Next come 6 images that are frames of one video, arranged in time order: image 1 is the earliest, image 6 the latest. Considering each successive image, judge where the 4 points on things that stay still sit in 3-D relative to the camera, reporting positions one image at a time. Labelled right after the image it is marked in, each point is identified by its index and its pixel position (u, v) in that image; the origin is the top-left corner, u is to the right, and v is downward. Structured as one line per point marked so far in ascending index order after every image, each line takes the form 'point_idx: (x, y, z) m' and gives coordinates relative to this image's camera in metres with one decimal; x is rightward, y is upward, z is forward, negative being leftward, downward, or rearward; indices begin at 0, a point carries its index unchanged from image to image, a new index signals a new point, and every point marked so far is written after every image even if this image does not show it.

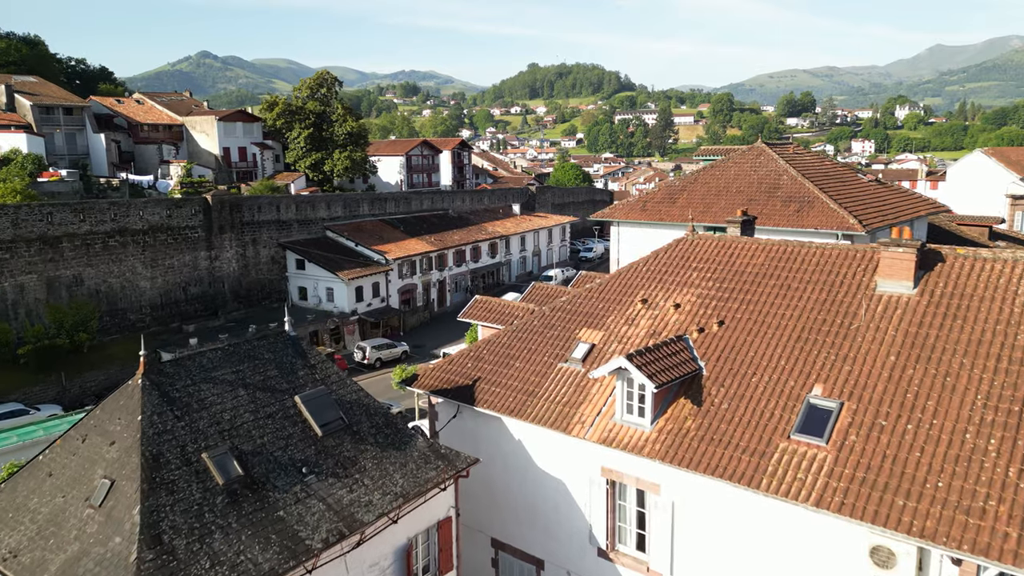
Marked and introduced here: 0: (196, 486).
0: (-4.8, -3.0, +9.0) m
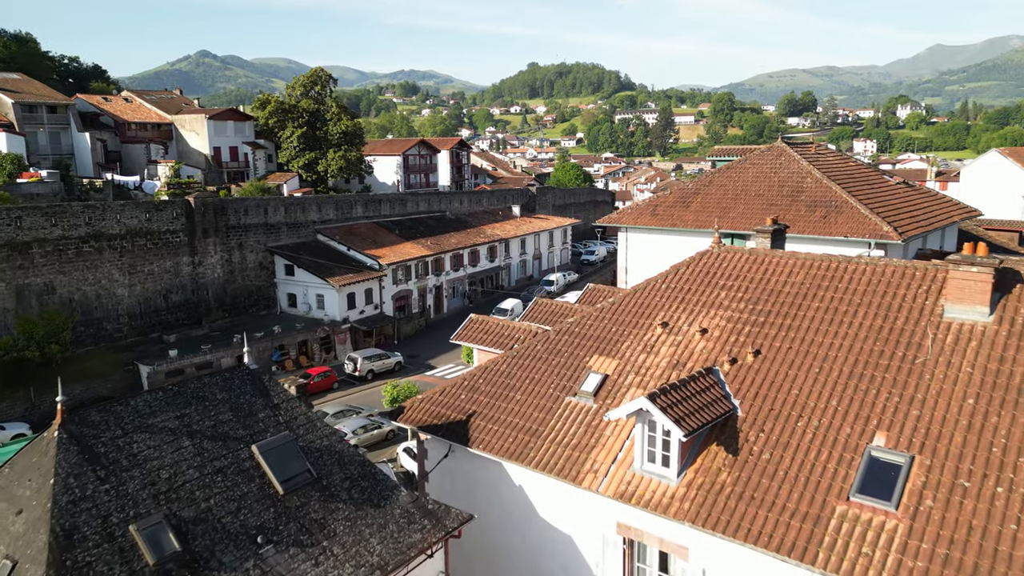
0: (-4.8, -3.4, +7.3) m
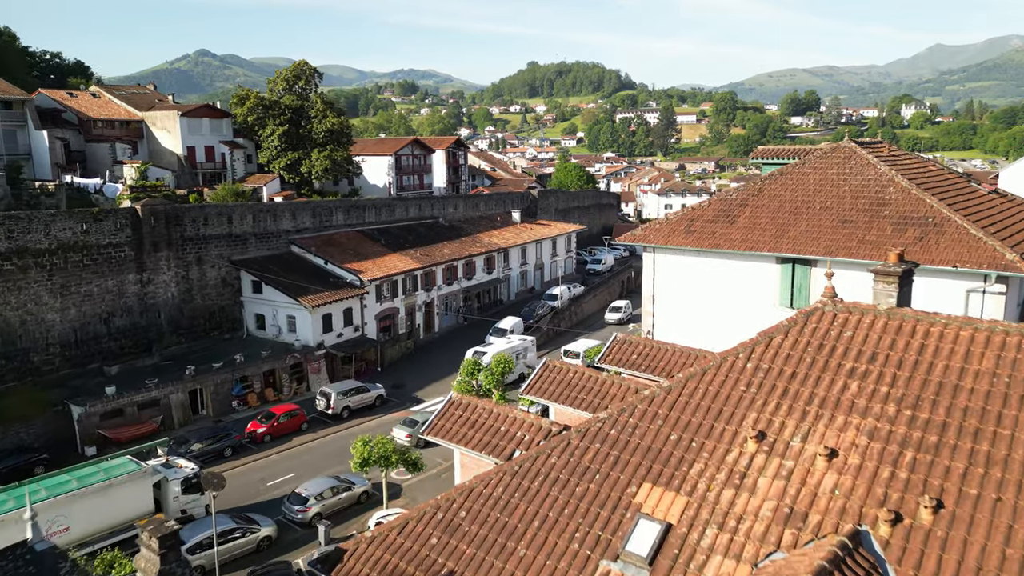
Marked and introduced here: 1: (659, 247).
0: (-4.8, -4.5, +2.8) m
1: (+4.3, +1.2, +17.5) m
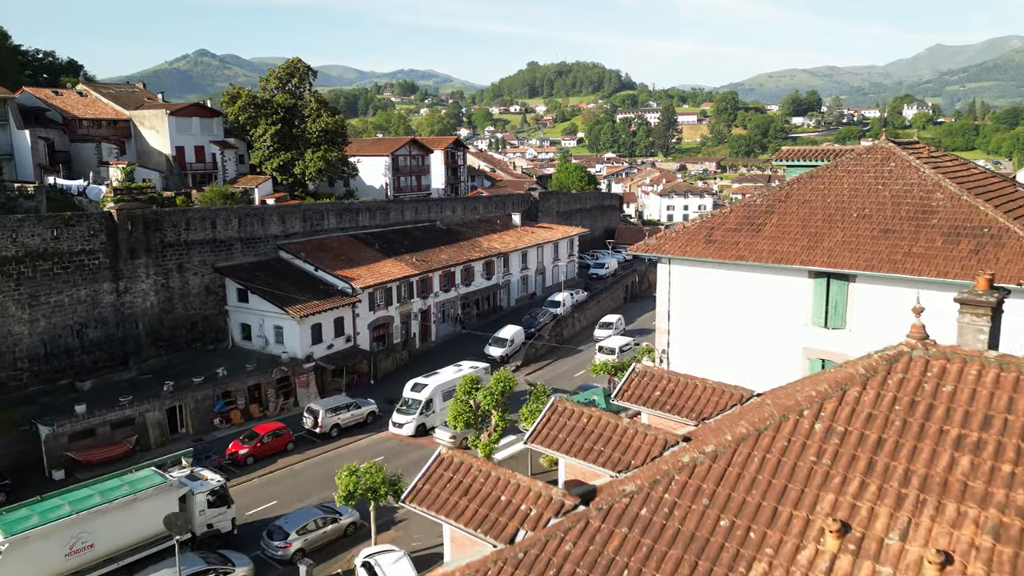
0: (-4.7, -4.9, +1.1) m
1: (+4.3, +0.8, +15.8) m
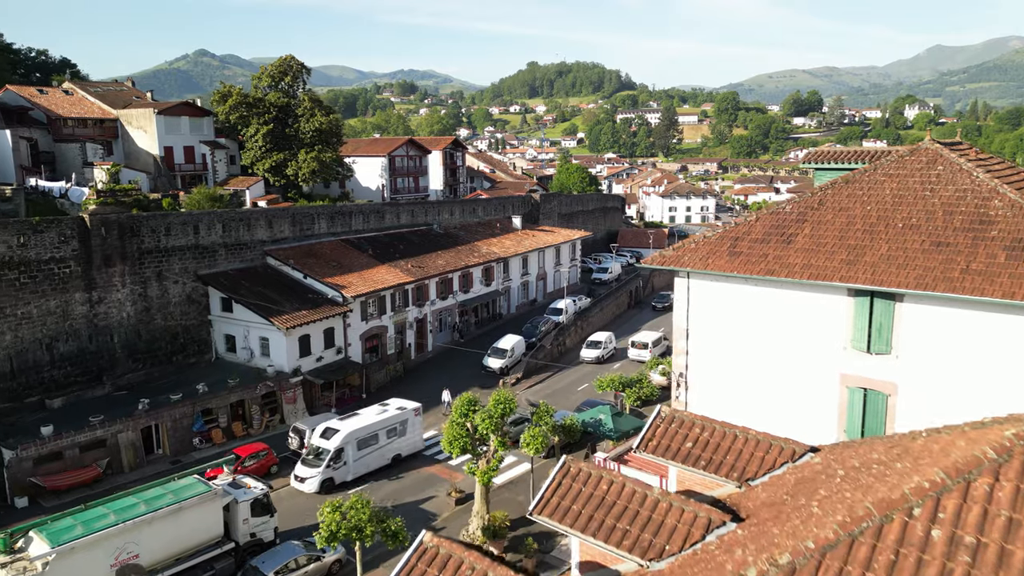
0: (-4.7, -5.3, -0.6) m
1: (+4.3, +0.4, +14.1) m
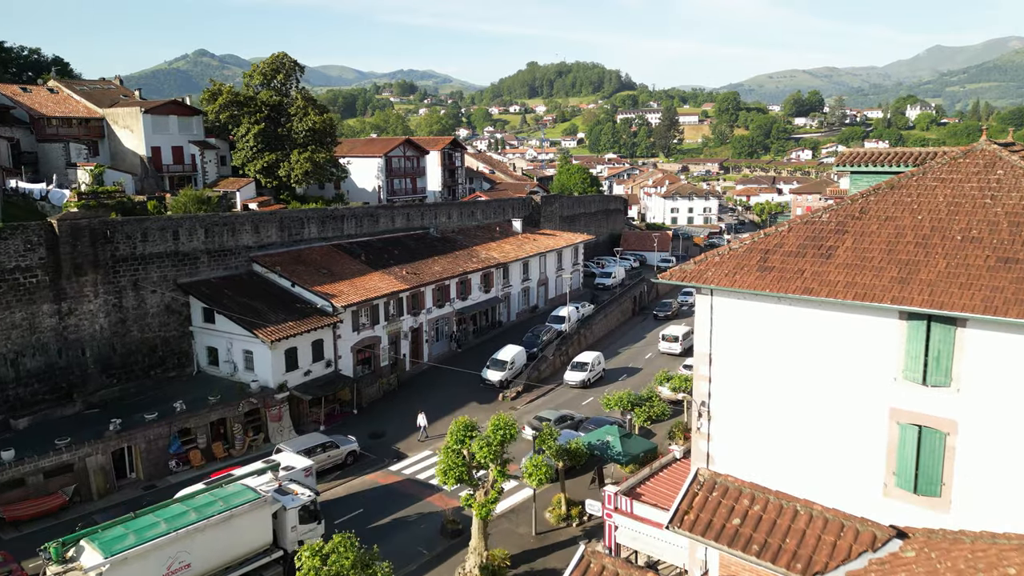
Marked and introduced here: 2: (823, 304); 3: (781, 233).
0: (-4.7, -5.7, -2.3) m
1: (+4.4, 0.0, +12.5) m
2: (+6.1, -0.3, +11.6) m
3: (+5.8, +1.2, +13.0) m
